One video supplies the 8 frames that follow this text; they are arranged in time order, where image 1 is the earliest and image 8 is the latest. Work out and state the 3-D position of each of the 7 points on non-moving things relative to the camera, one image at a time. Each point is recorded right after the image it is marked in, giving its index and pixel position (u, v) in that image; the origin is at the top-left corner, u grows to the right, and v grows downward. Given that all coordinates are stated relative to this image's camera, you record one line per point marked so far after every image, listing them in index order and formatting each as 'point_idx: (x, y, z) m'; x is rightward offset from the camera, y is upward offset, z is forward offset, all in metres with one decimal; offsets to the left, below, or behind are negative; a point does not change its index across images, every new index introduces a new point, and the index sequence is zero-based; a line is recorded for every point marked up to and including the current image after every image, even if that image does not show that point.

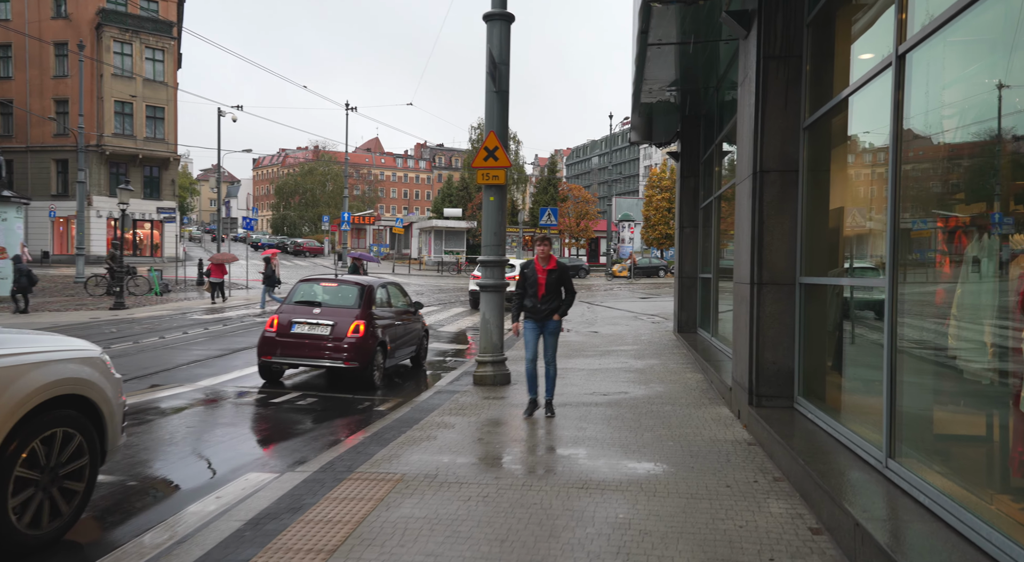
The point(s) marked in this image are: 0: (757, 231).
0: (+2.2, +0.5, +5.7) m
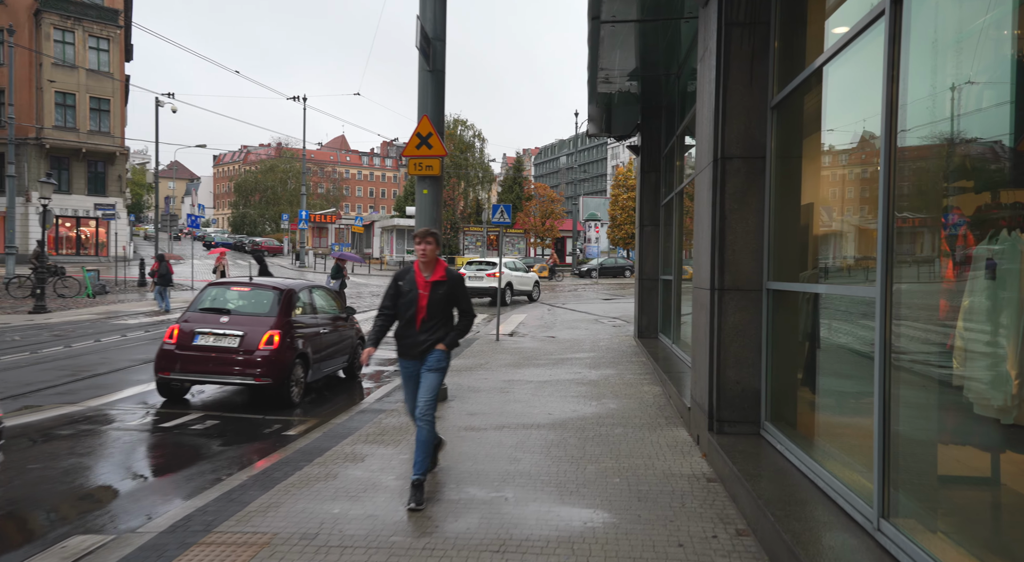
0: (+1.6, +0.4, +4.9) m
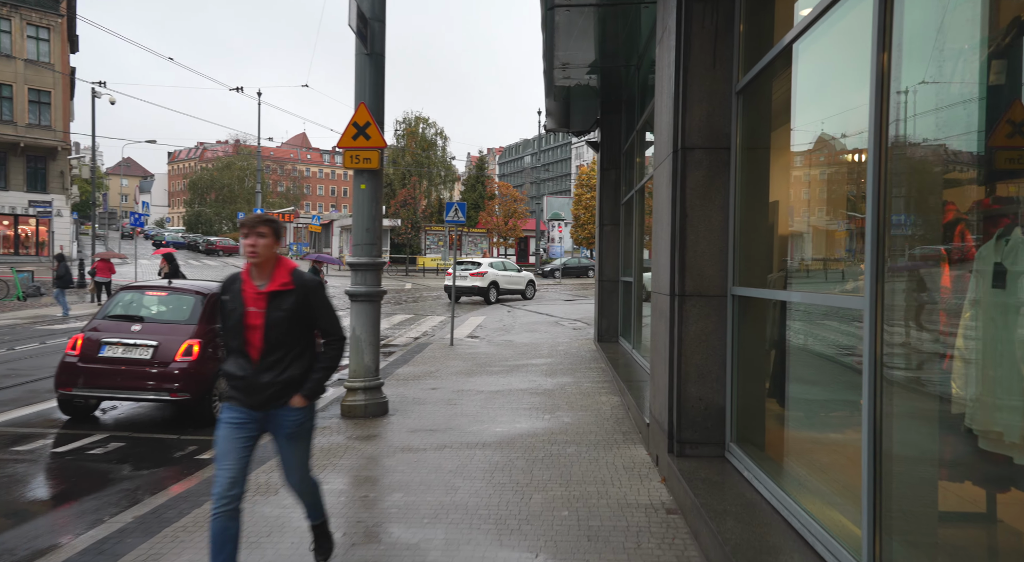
0: (+1.2, +0.4, +4.4) m
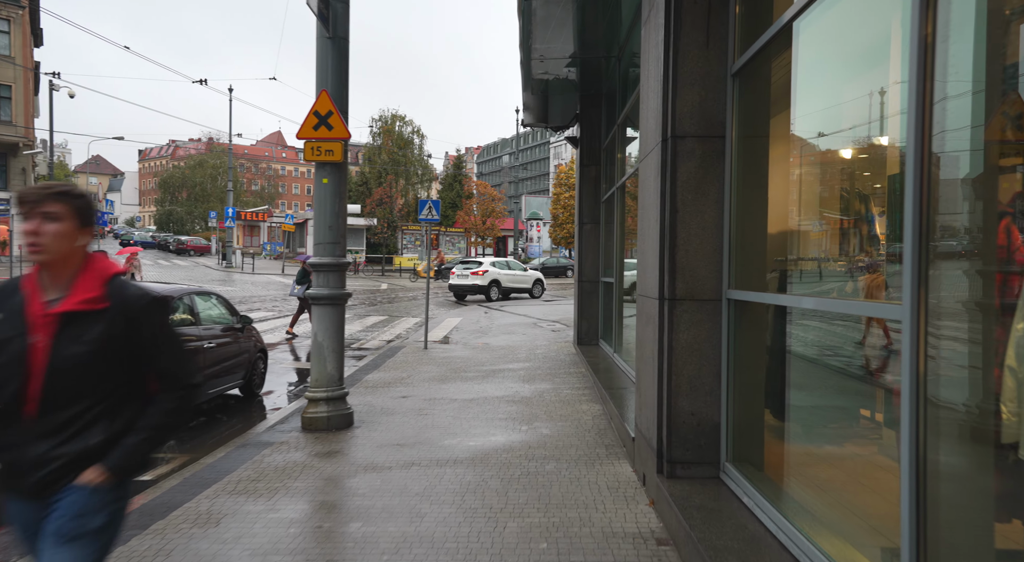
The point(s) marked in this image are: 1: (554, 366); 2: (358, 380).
0: (+1.0, +0.4, +4.0) m
1: (+0.7, -1.3, +9.8) m
2: (-2.2, -1.4, +8.9) m
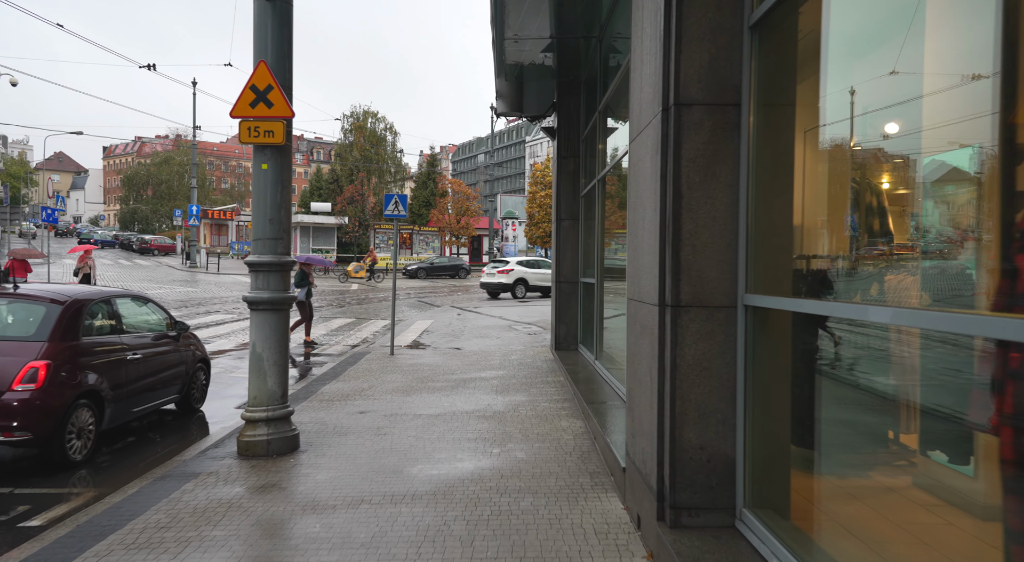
0: (+0.8, +0.4, +3.2) m
1: (+0.3, -1.3, +9.0) m
2: (-2.5, -1.4, +8.1) m
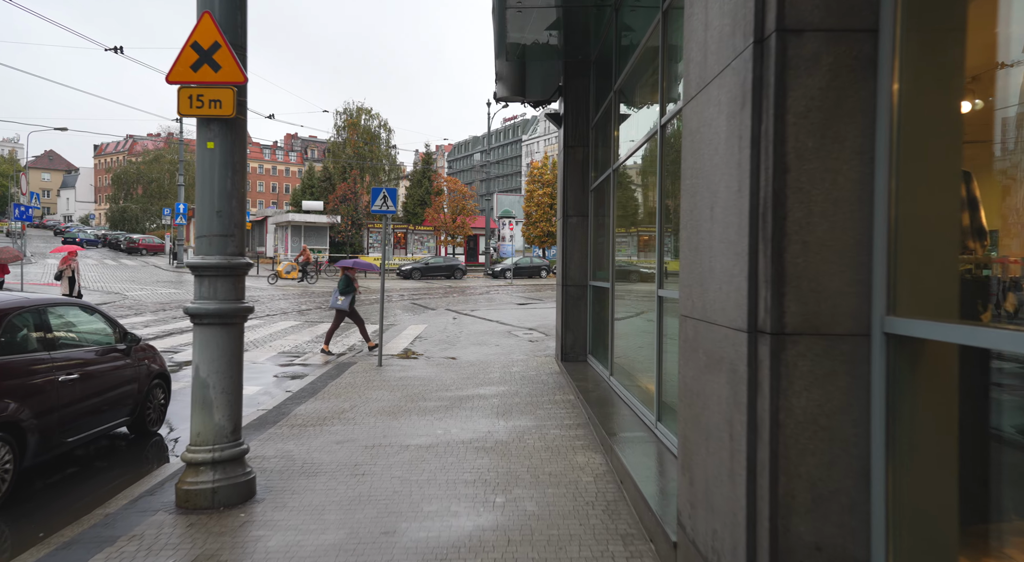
0: (+0.9, +0.3, +2.1) m
1: (+0.3, -1.4, +8.0) m
2: (-2.5, -1.5, +7.0) m
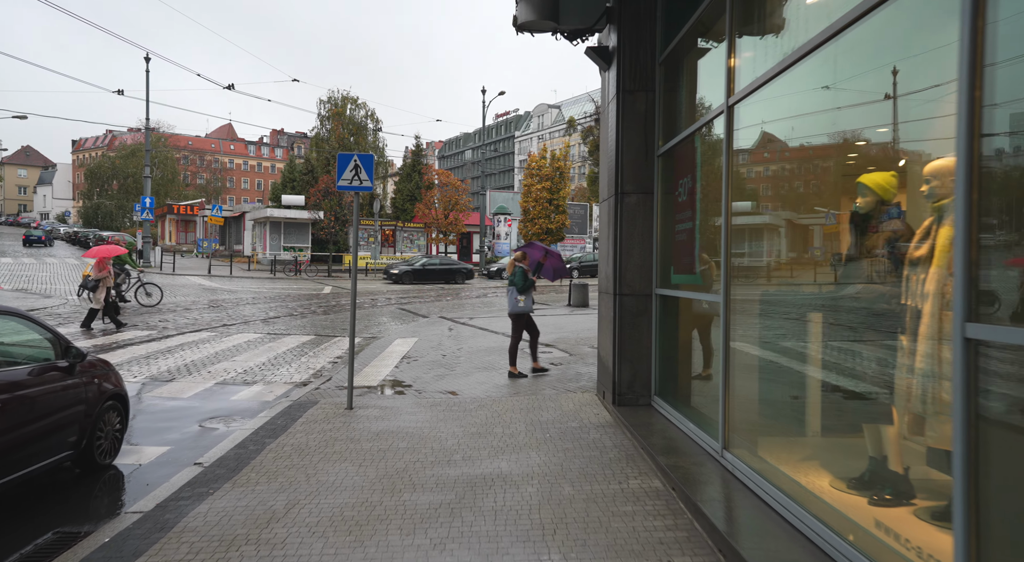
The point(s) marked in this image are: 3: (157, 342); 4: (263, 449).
0: (+1.3, +0.2, -0.8) m
1: (+0.6, -1.4, +5.0) m
2: (-2.1, -1.5, +3.9) m
3: (-6.7, -1.2, +12.1) m
4: (-2.2, -1.5, +5.7) m
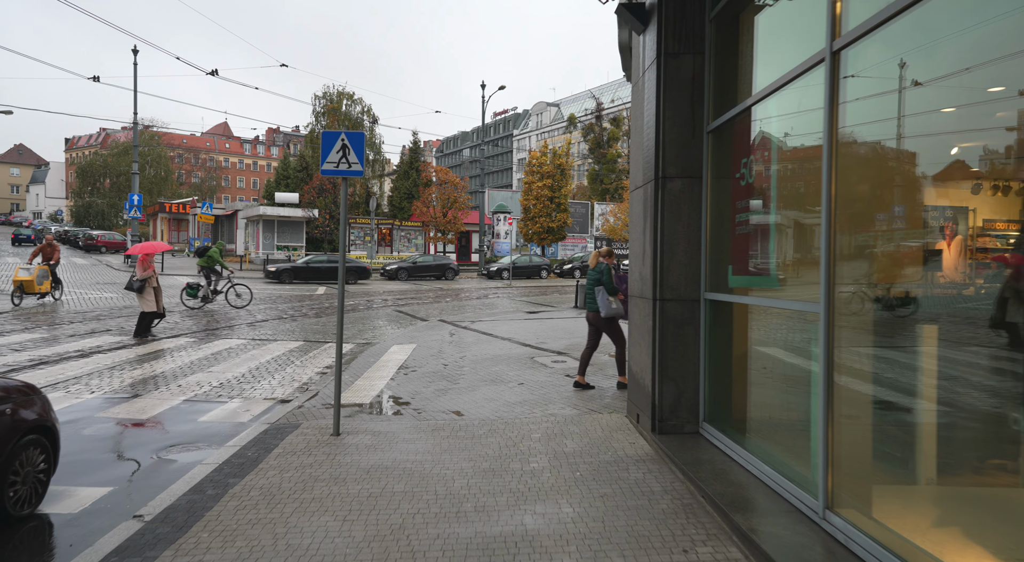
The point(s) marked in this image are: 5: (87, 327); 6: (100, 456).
0: (+1.5, +0.2, -2.0) m
1: (+0.8, -1.5, +3.9) m
2: (-2.0, -1.6, +2.8) m
3: (-6.6, -1.2, +10.9) m
4: (-2.0, -1.5, +4.5) m
5: (-9.1, -1.0, +13.6) m
6: (-3.7, -1.6, +5.7) m
